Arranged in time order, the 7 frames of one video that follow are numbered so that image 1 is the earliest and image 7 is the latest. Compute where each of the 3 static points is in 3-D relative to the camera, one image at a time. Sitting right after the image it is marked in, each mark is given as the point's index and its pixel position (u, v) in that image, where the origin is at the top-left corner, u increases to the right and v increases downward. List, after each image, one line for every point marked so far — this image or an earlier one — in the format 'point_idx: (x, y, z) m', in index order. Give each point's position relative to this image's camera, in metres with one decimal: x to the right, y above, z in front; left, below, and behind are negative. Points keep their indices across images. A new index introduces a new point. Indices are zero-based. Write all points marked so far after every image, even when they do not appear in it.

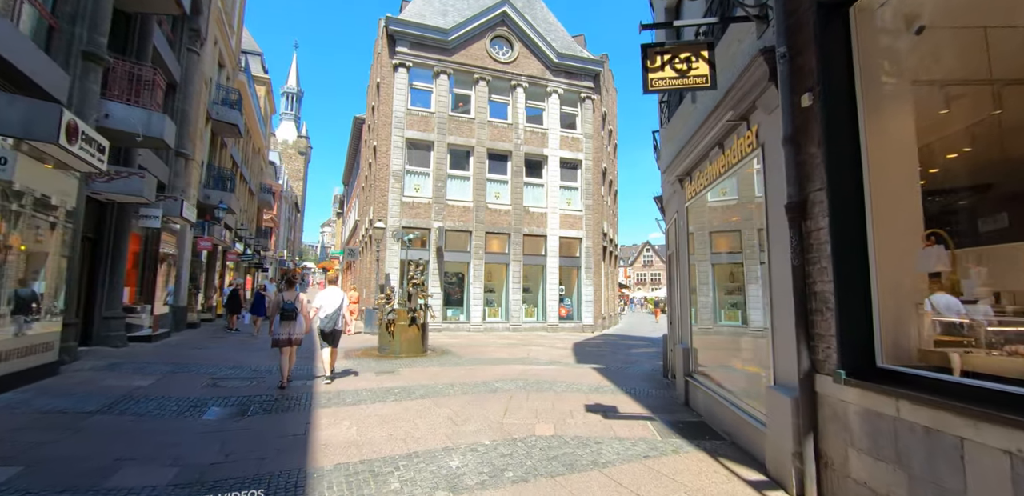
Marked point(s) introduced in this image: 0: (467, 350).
0: (-1.3, -2.9, +12.3) m
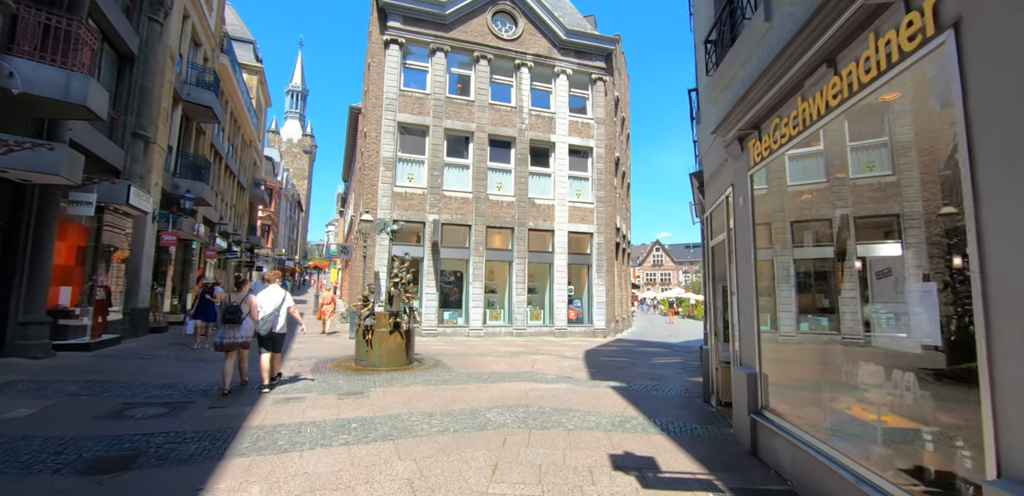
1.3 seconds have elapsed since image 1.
0: (-1.2, -2.7, +10.5) m
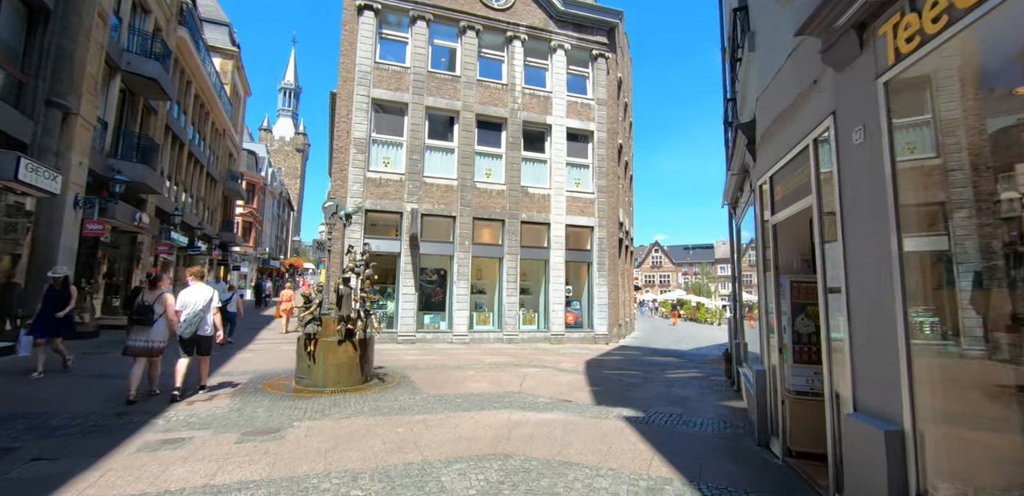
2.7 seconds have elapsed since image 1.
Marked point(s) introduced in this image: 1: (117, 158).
0: (-1.5, -2.5, +8.5) m
1: (-11.7, +2.7, +13.1) m
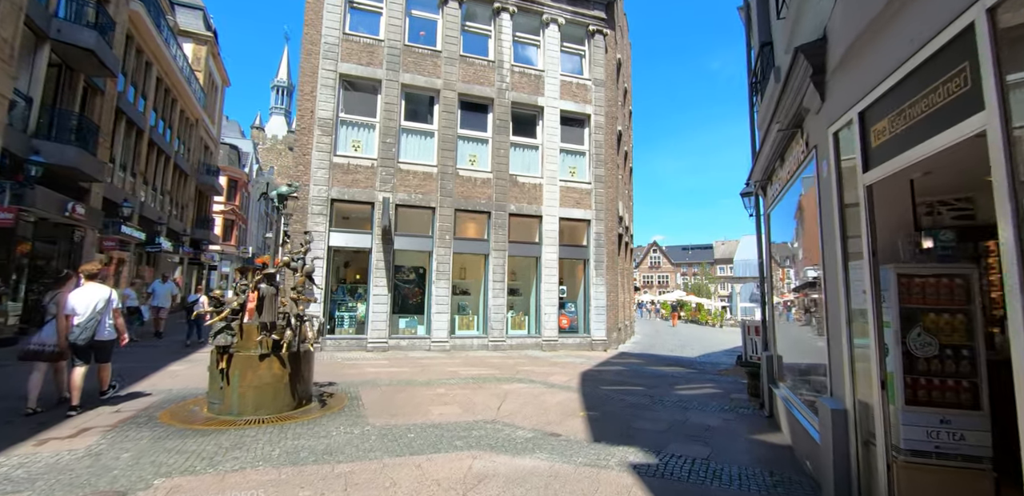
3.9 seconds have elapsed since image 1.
0: (-1.9, -2.3, +6.9) m
1: (-12.1, +2.8, +11.4) m
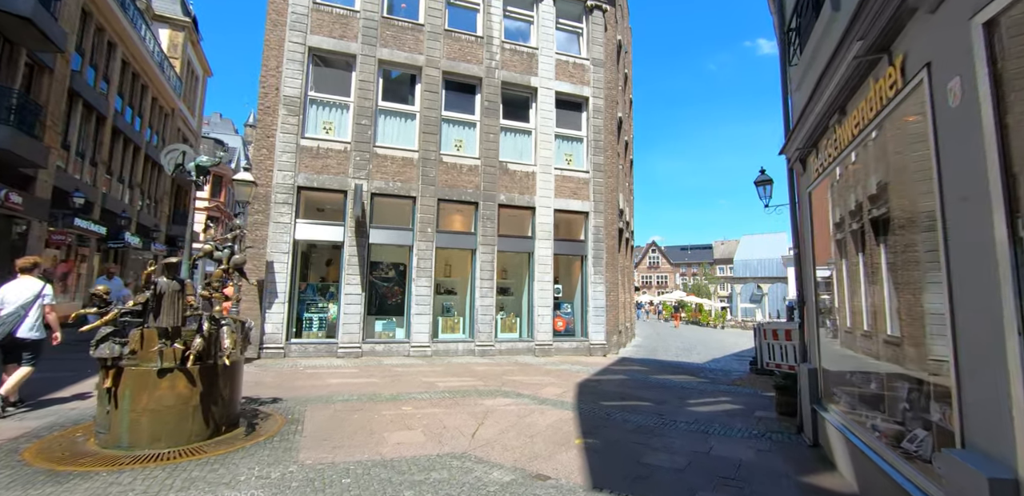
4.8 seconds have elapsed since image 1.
0: (-2.1, -2.2, +5.6) m
1: (-12.3, +3.0, +10.1) m
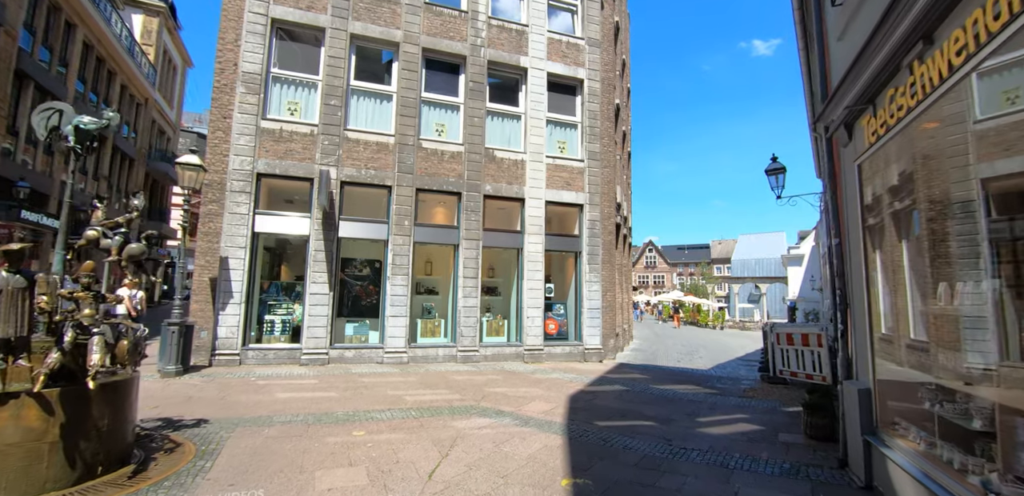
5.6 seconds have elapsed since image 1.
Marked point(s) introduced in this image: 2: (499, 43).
0: (-2.4, -2.0, +4.5) m
1: (-12.6, +3.1, +8.9) m
2: (-0.3, +5.4, +11.7) m
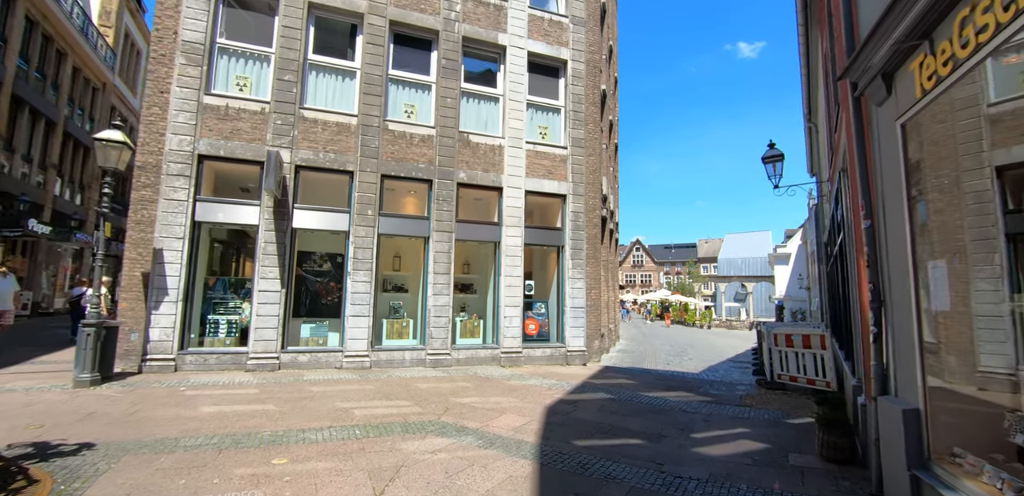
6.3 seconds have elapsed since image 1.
0: (-2.8, -1.9, +3.5) m
1: (-13.1, +3.3, +7.7) m
2: (-0.9, +5.5, +10.7) m
